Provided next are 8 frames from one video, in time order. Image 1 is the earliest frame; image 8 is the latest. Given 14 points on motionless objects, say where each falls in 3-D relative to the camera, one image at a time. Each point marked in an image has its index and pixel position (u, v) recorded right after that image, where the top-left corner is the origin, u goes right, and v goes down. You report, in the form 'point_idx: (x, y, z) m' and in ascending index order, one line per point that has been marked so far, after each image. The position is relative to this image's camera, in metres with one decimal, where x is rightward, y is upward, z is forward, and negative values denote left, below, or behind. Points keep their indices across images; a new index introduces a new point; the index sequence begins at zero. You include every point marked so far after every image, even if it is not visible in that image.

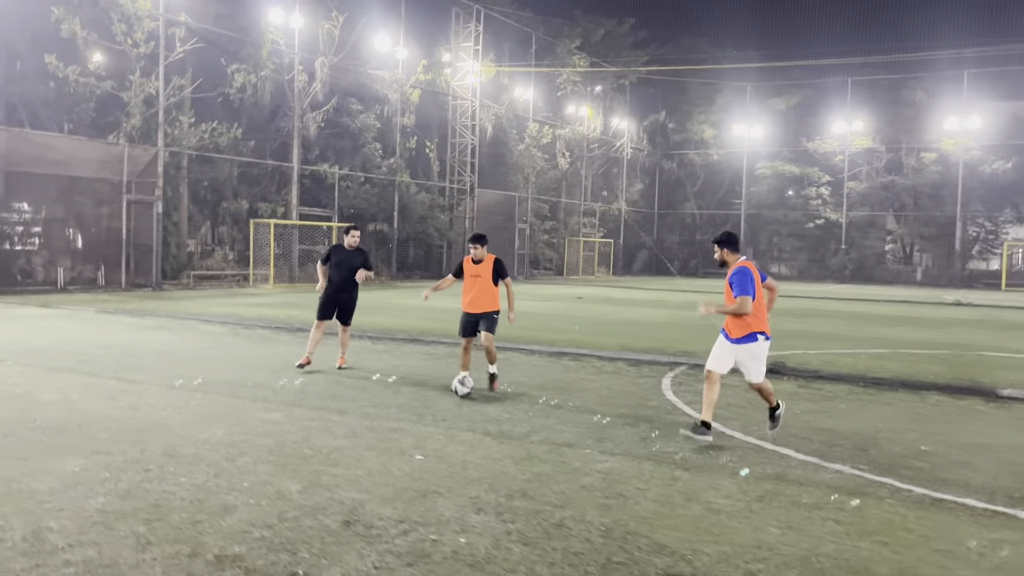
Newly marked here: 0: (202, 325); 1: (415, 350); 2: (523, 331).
0: (-5.5, -0.6, +14.2) m
1: (-1.4, -0.8, +11.8) m
2: (+0.1, -0.8, +14.9) m
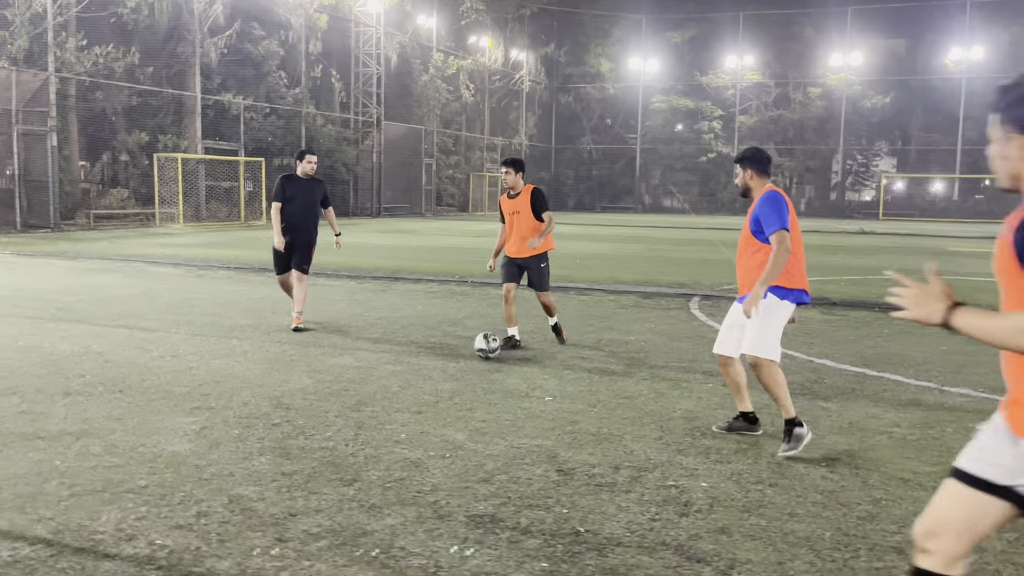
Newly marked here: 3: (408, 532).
0: (-5.8, +0.3, +13.1) m
1: (-1.4, 0.0, +11.3) m
2: (-0.4, +0.4, +14.6) m
3: (-0.4, -0.9, +3.2) m
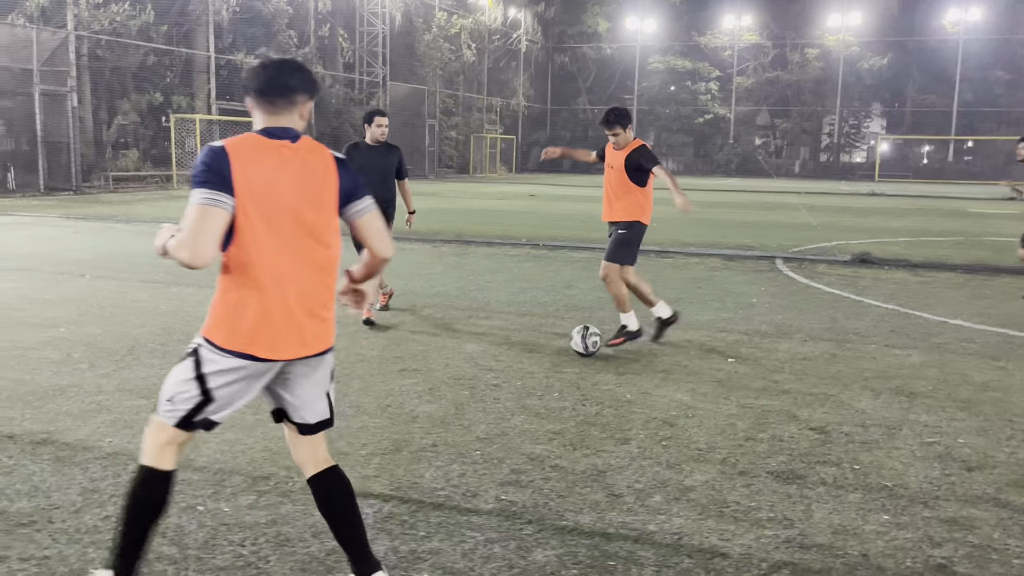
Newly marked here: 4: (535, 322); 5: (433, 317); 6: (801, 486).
0: (-4.8, +0.9, +13.0) m
1: (-0.3, +0.5, +11.4) m
2: (+0.6, +1.0, +14.7) m
3: (+0.8, -0.8, +3.3) m
4: (+0.2, -0.3, +6.6) m
5: (-0.6, -0.2, +6.7) m
6: (+1.1, -0.8, +3.3) m
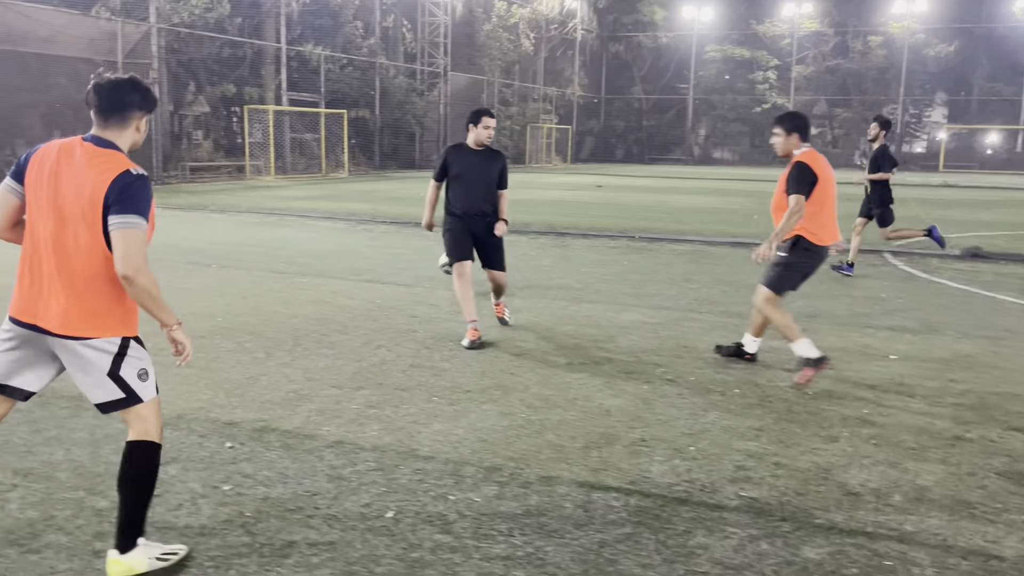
0: (-3.4, +1.1, +13.3) m
1: (+1.0, +0.6, +11.4) m
2: (+2.1, +1.2, +14.6) m
3: (+1.8, -0.8, +3.3) m
4: (+1.3, -0.2, +6.6) m
5: (+0.5, -0.2, +6.8) m
6: (+2.0, -0.8, +3.3) m
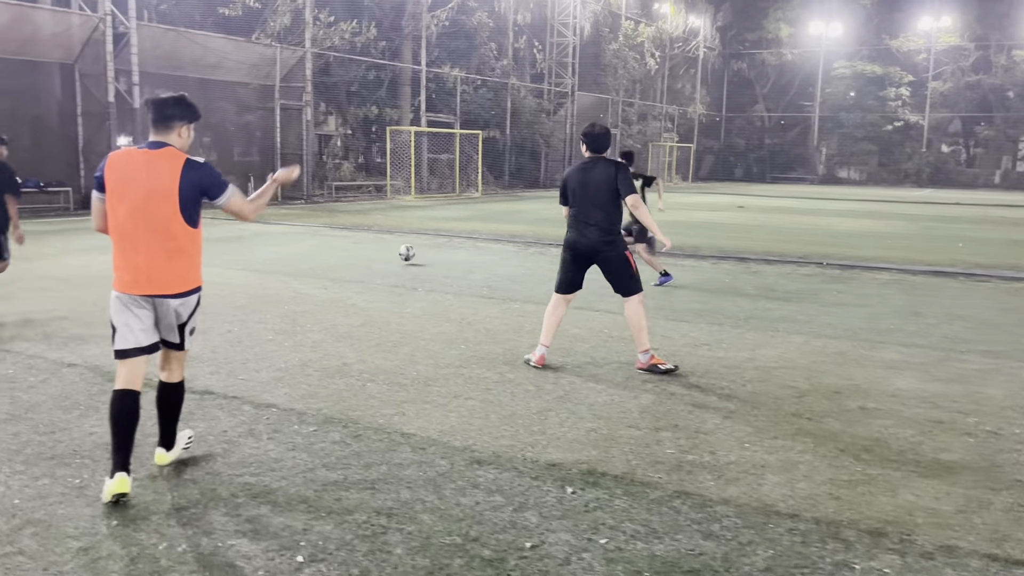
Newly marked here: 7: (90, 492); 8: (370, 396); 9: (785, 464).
0: (-0.8, +0.7, +13.3) m
1: (+3.4, +0.3, +10.9) m
2: (+4.8, +0.7, +14.0) m
3: (+3.1, -1.0, +2.8) m
4: (+3.0, -0.5, +6.2) m
5: (+2.3, -0.4, +6.4) m
6: (+3.4, -1.0, +2.8) m
7: (-1.7, -0.8, +3.4) m
8: (-0.8, -0.6, +4.8) m
9: (+1.2, -0.8, +3.9) m
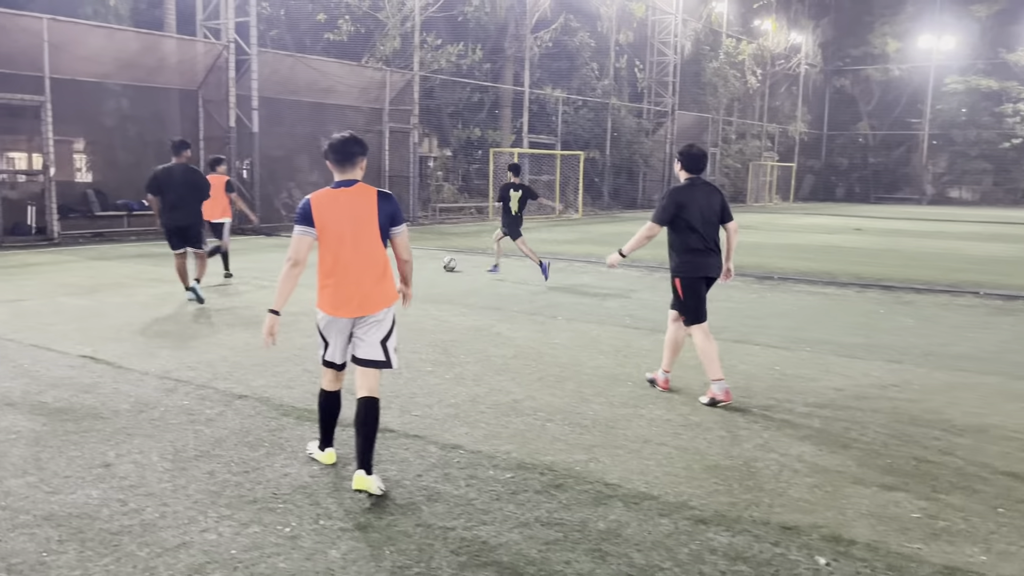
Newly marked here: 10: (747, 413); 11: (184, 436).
0: (+1.1, +0.4, +13.0) m
1: (+5.0, -0.1, +10.2) m
2: (+6.7, +0.2, +13.2) m
3: (+4.0, -1.2, +2.2) m
4: (+4.2, -0.7, +5.5) m
5: (+3.4, -0.7, +5.9) m
6: (+4.2, -1.2, +2.1) m
7: (-0.8, -1.0, +3.2) m
8: (+0.2, -0.8, +4.5) m
9: (+2.2, -1.0, +3.4) m
10: (+1.4, -0.7, +5.1) m
11: (-1.7, -0.8, +4.4) m
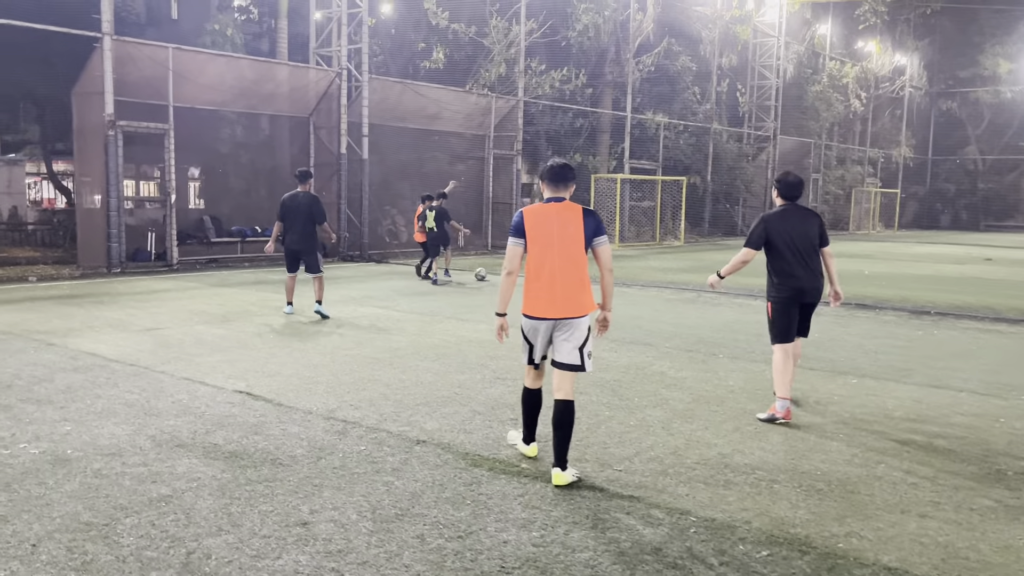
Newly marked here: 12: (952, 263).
0: (+3.0, -0.1, +12.4) m
1: (+6.5, -0.5, +9.2) m
2: (+8.6, -0.3, +12.0) m
3: (+4.8, -1.3, +1.2) m
4: (+5.3, -1.0, +4.6) m
5: (+4.6, -1.0, +5.0) m
6: (+5.1, -1.3, +1.1) m
7: (+0.2, -1.1, +2.7) m
8: (+1.3, -1.0, +3.9) m
9: (+3.1, -1.2, +2.6) m
10: (+2.5, -1.0, +4.4) m
11: (-0.7, -1.0, +4.0) m
12: (+10.5, +0.5, +20.3) m
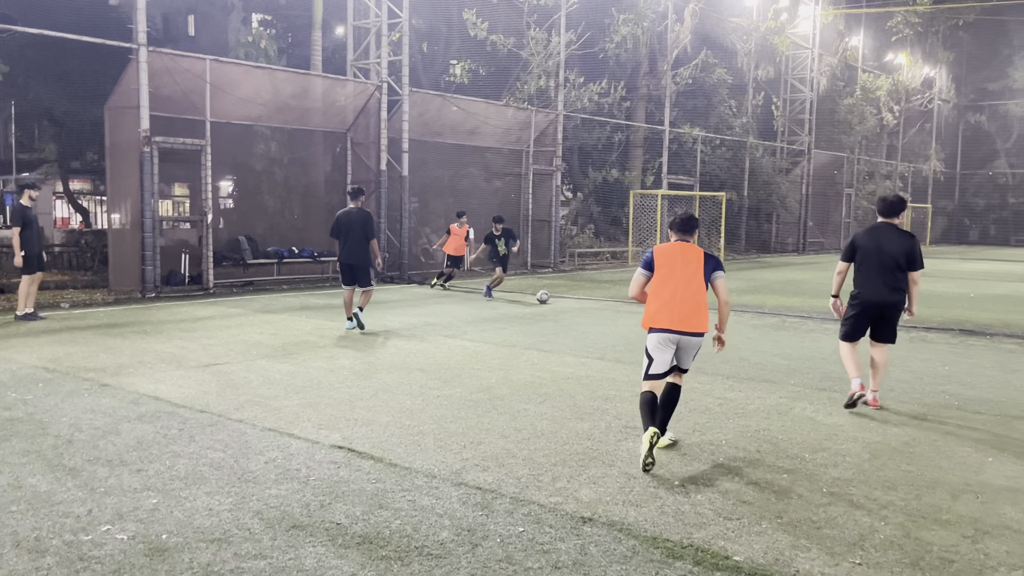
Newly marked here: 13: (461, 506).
0: (+3.9, -0.4, +11.5) m
1: (+7.4, -0.8, +8.3) m
2: (+9.5, -0.6, +11.1) m
3: (+5.6, -1.4, +0.3) m
4: (+6.2, -1.2, +3.7) m
5: (+5.5, -1.1, +4.1) m
6: (+5.9, -1.4, +0.2) m
7: (+1.0, -1.3, +1.8) m
8: (+2.2, -1.2, +3.0) m
9: (+4.0, -1.3, +1.7) m
10: (+3.4, -1.2, +3.5) m
11: (+0.2, -1.1, +3.2) m
12: (+11.5, +0.1, +19.3) m
13: (-0.2, -1.1, +4.1) m
